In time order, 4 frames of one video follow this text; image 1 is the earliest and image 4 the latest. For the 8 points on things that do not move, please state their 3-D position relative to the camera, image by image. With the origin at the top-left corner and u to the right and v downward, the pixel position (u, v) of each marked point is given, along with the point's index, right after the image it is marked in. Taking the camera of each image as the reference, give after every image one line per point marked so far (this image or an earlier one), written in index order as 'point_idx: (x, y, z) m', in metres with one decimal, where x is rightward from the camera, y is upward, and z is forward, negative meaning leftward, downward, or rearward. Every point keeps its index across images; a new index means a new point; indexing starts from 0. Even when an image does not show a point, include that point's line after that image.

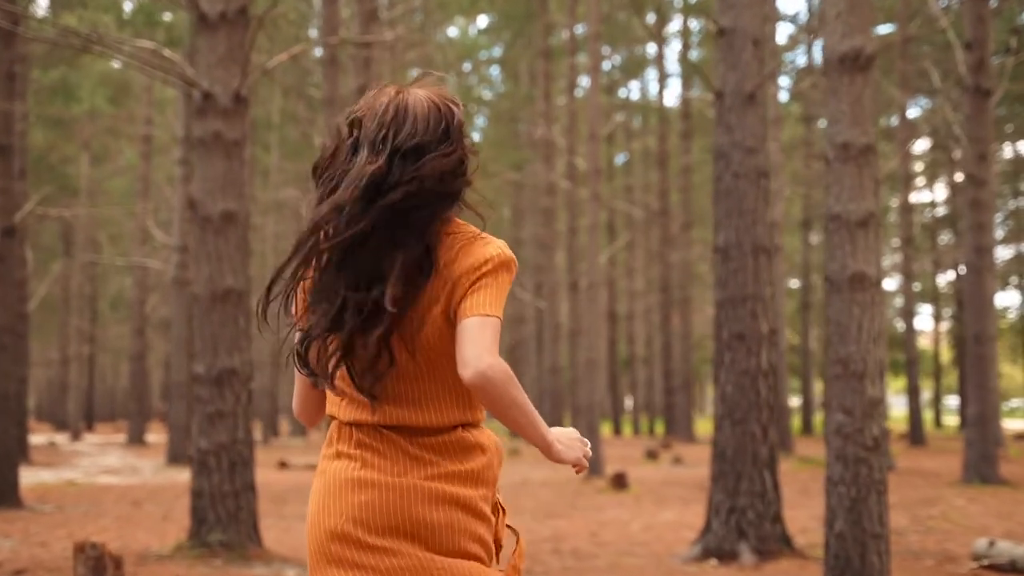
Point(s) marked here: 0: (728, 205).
0: (+1.6, +0.6, +8.1) m
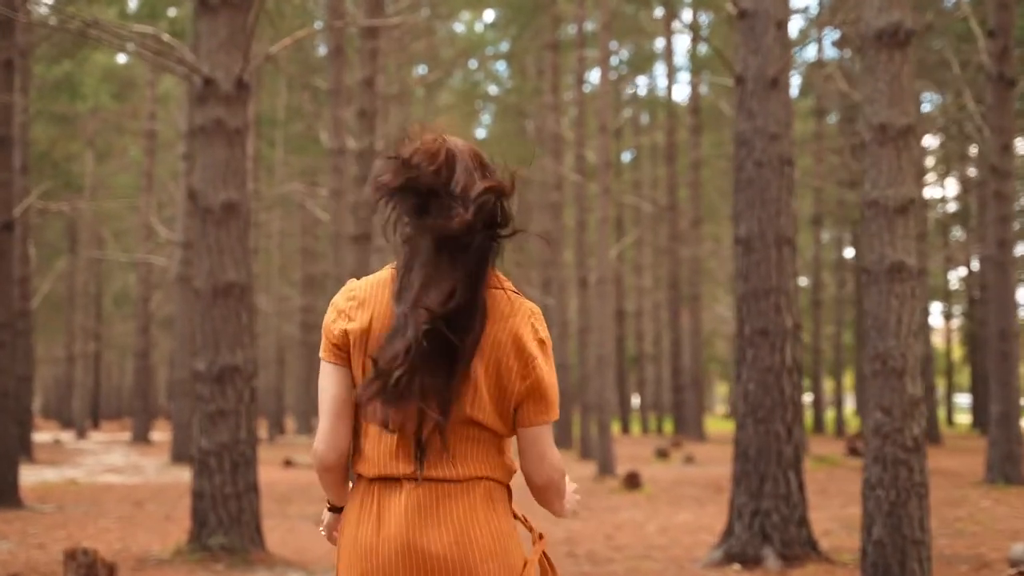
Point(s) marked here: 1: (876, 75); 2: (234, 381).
0: (+1.7, +0.6, +7.7) m
1: (+1.8, +1.0, +5.4) m
2: (-1.9, -0.6, +7.7) m
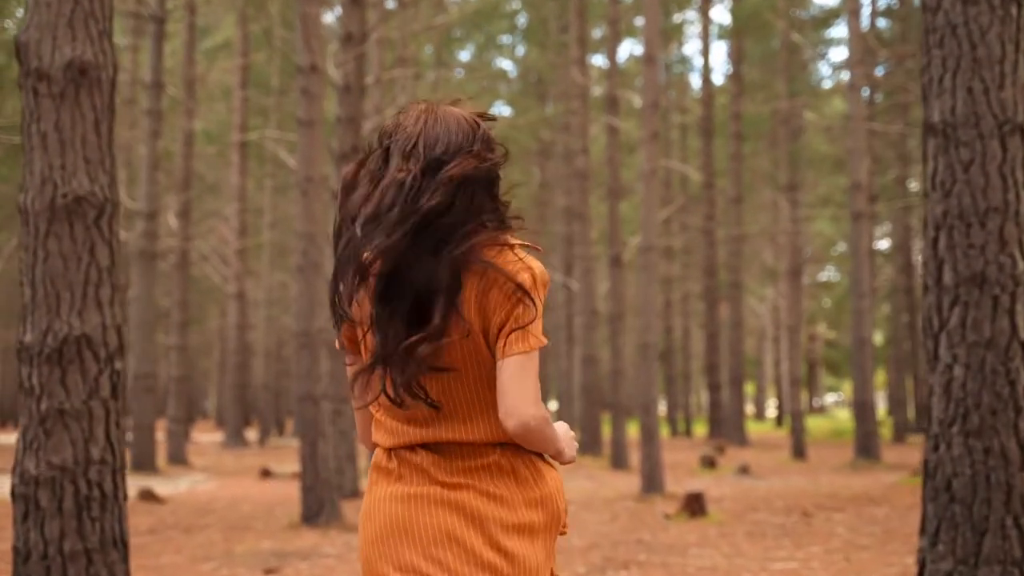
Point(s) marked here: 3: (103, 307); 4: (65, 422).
0: (+1.8, +1.0, +4.6) m
1: (+1.9, +1.4, +2.2) m
2: (-1.8, -0.3, +4.6) m
3: (-1.7, -0.1, +4.6) m
4: (-1.8, -0.5, +4.5) m
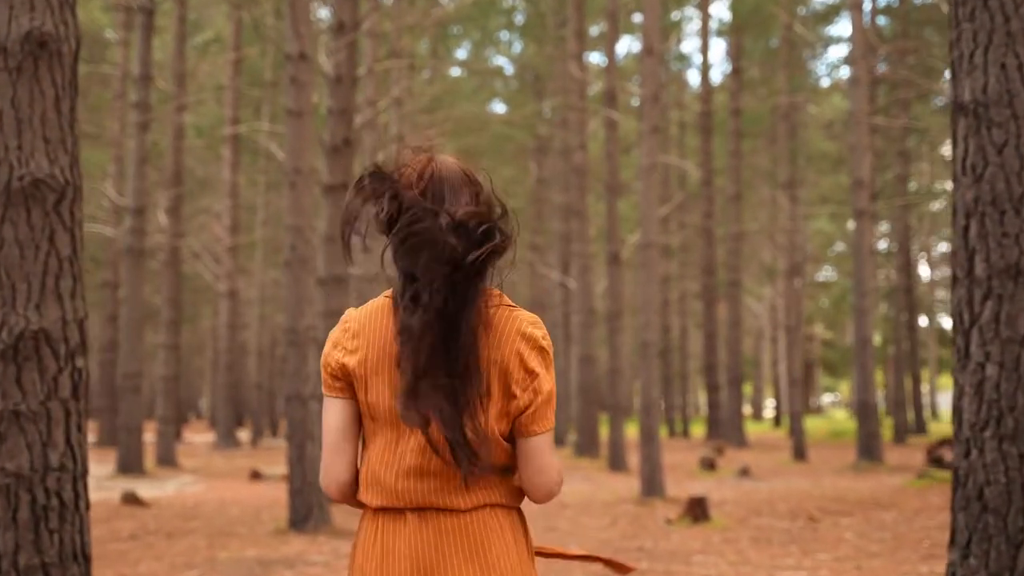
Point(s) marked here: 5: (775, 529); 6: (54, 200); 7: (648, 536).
0: (+1.8, +1.0, +4.2) m
1: (+1.9, +1.4, +1.9) m
2: (-1.8, -0.3, +4.2) m
3: (-1.7, -0.1, +4.3) m
4: (-1.9, -0.5, +4.2) m
5: (+2.2, -2.1, +9.4) m
6: (-1.8, +0.3, +4.3) m
7: (+1.1, -2.0, +9.1) m
